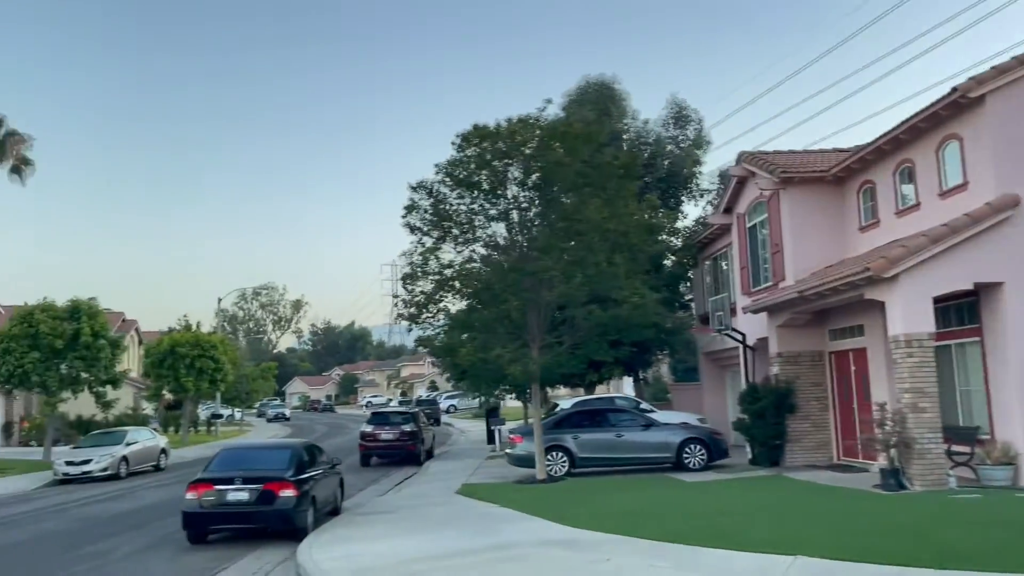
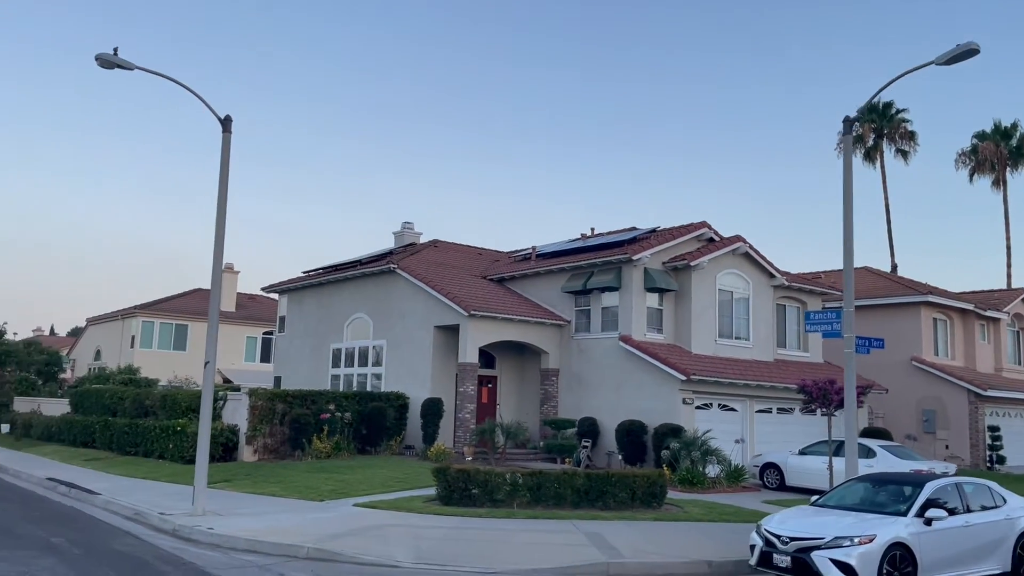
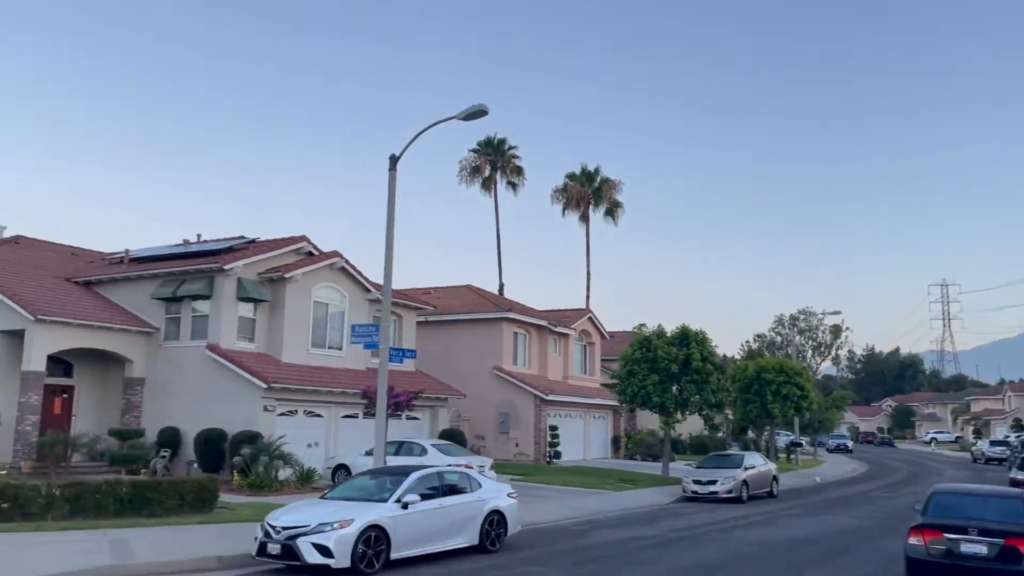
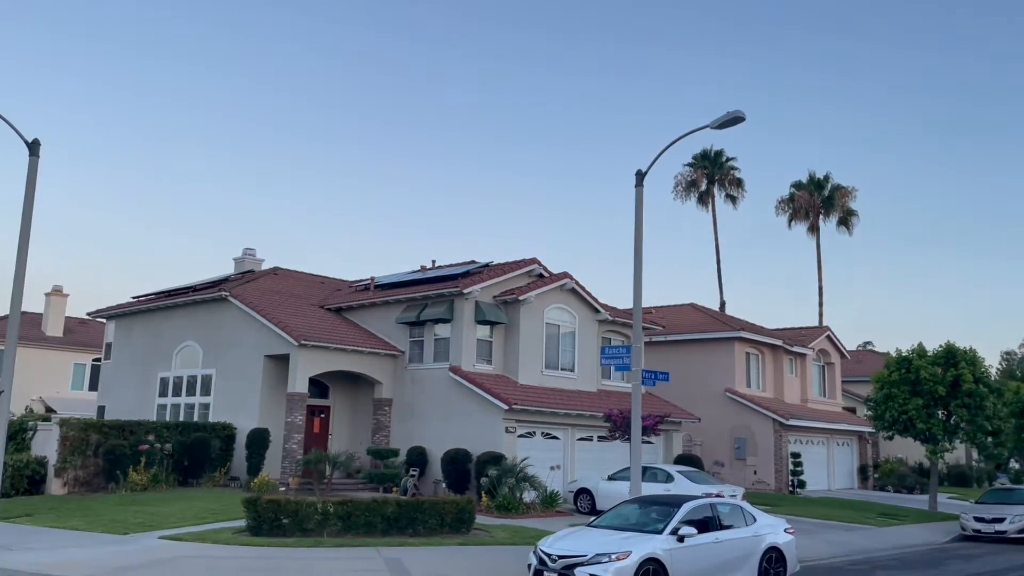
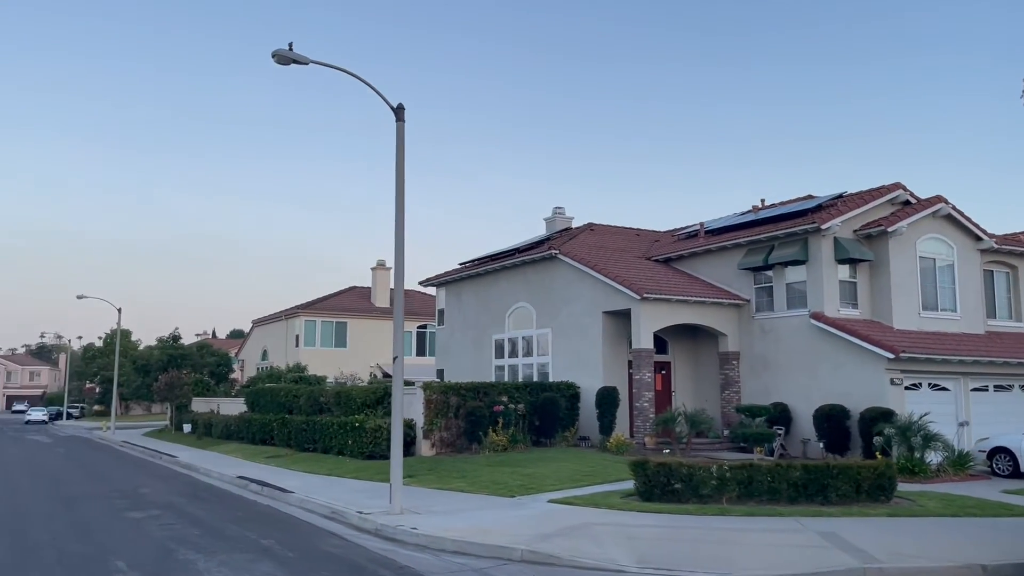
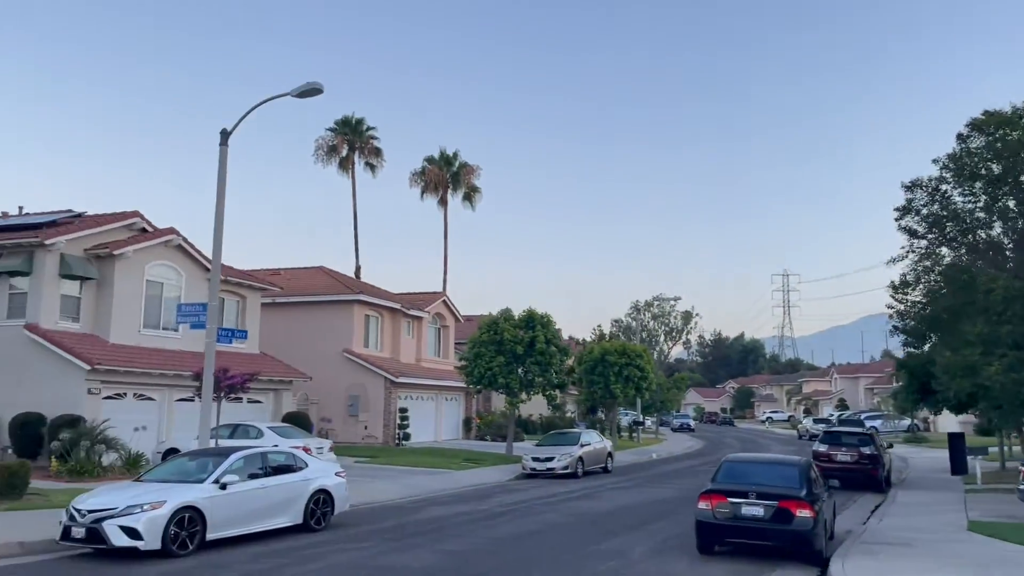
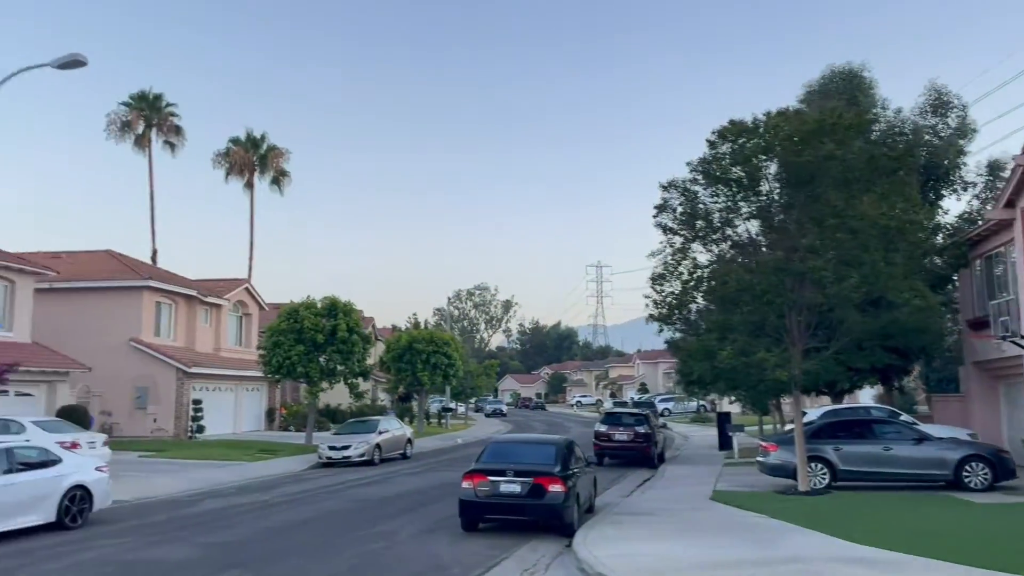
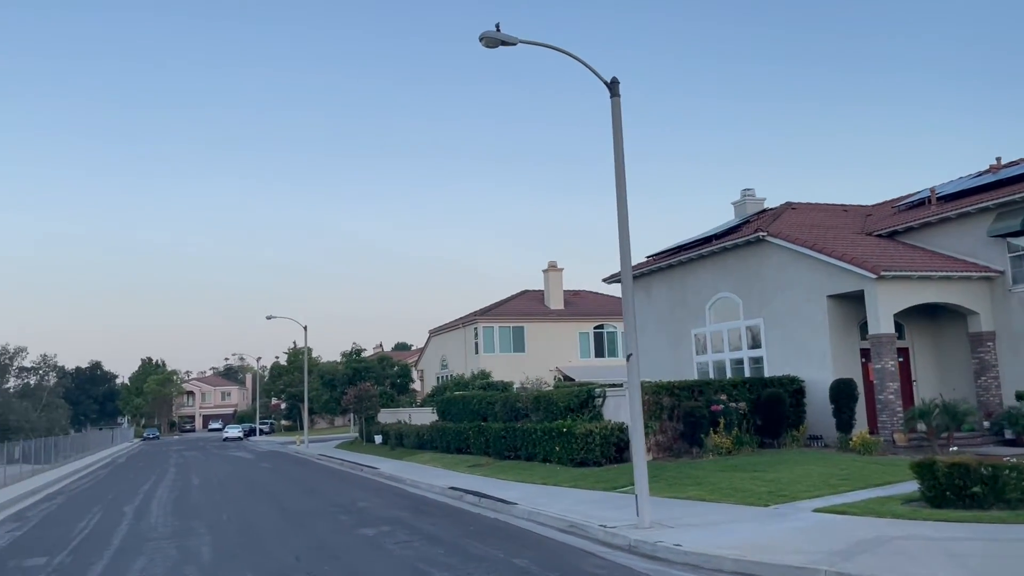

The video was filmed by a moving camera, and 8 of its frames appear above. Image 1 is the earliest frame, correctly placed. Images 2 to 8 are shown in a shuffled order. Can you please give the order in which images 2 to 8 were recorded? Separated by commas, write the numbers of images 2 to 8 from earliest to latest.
7, 6, 3, 4, 2, 5, 8
